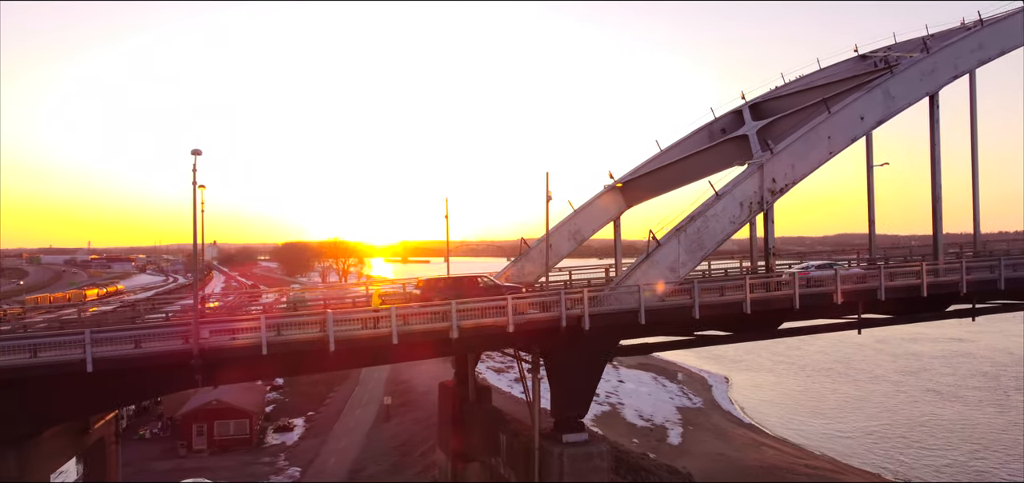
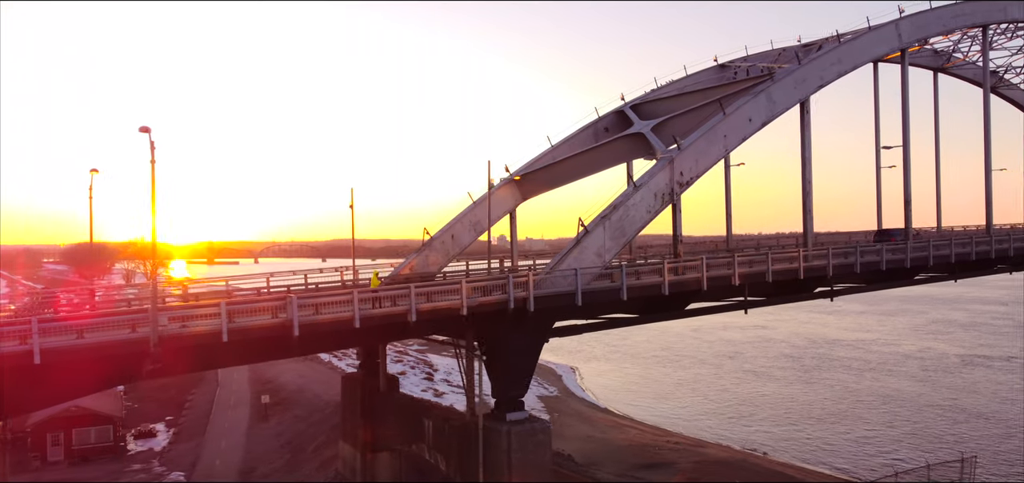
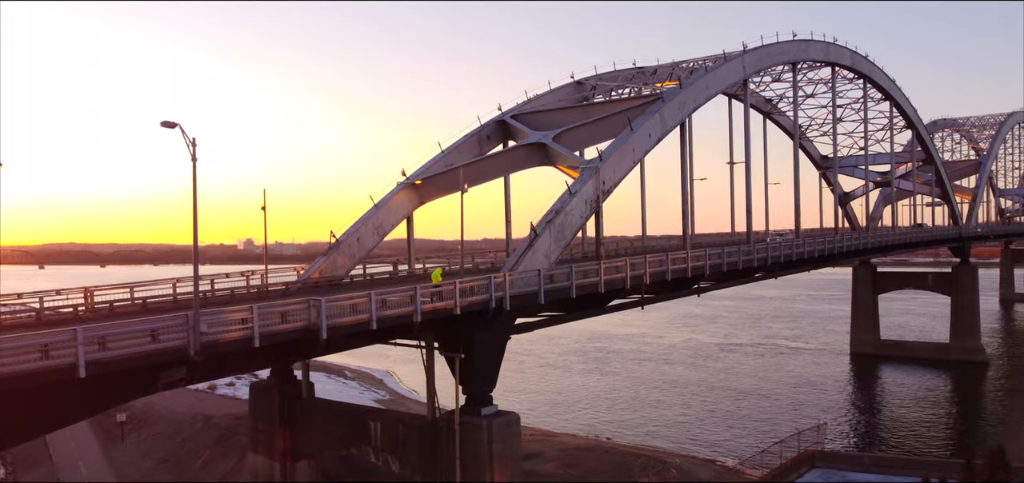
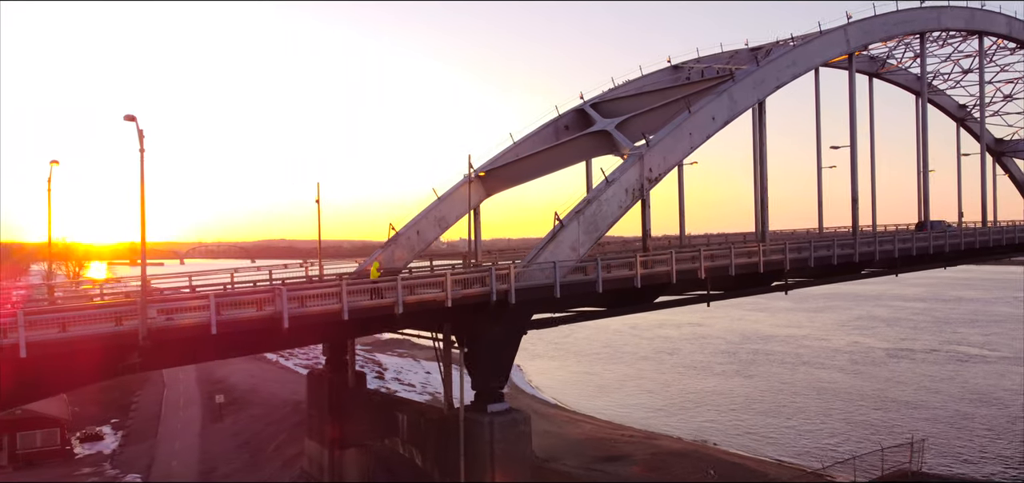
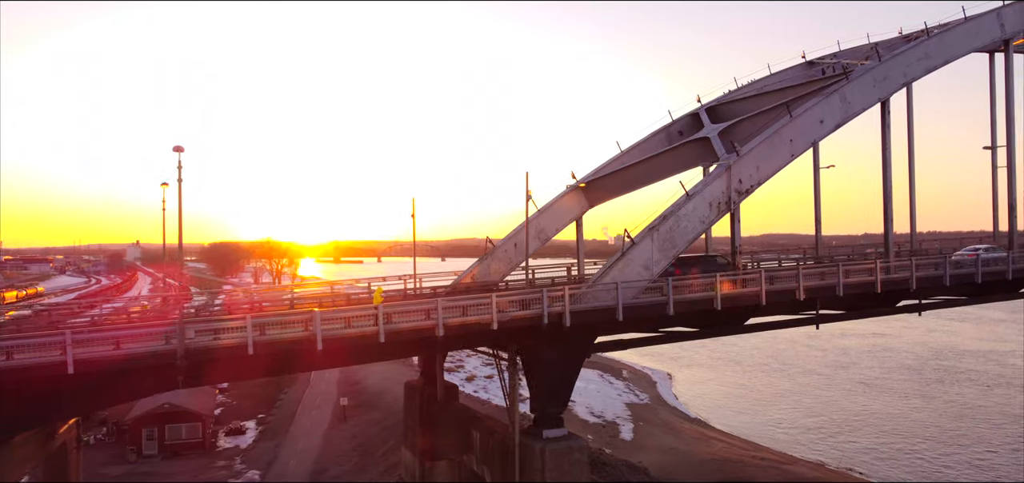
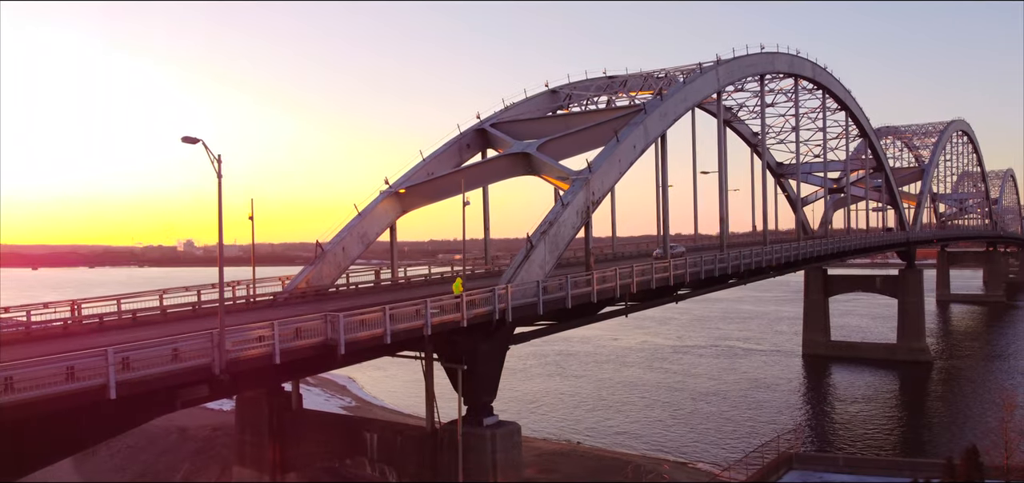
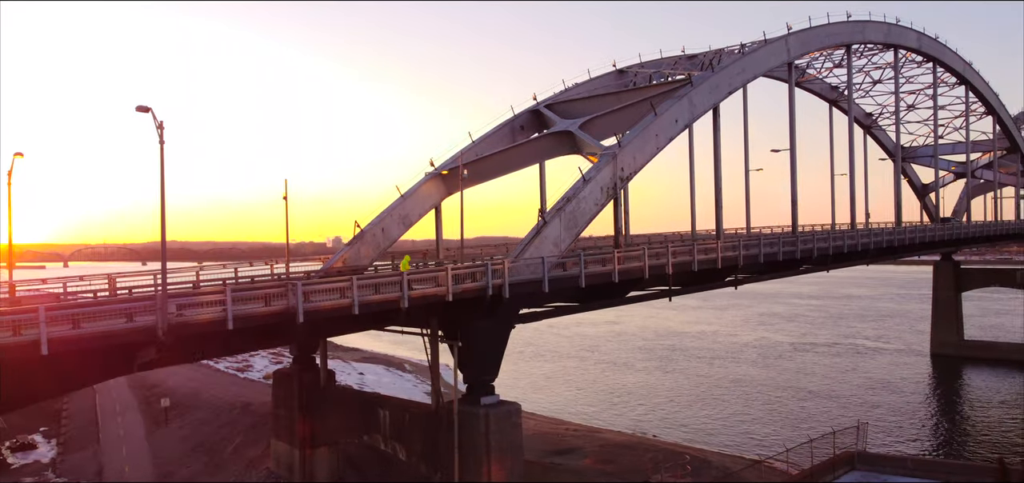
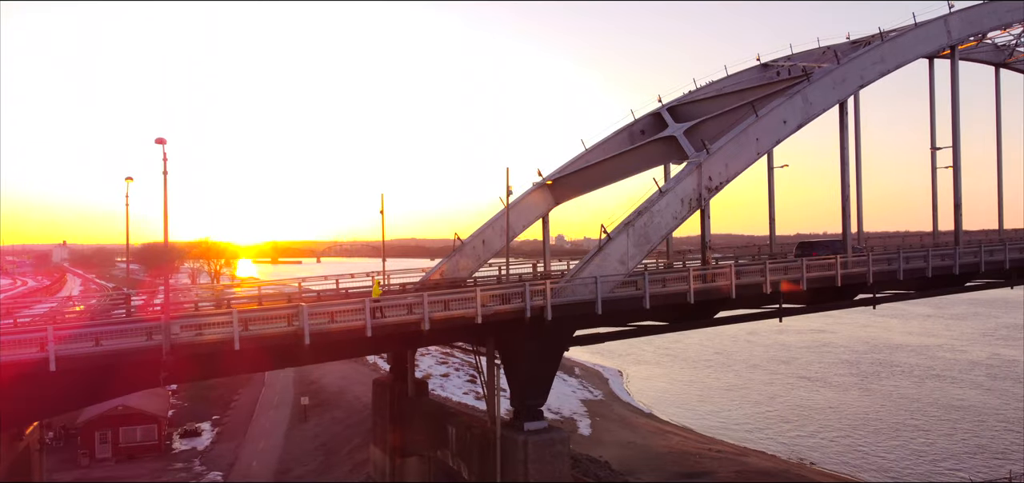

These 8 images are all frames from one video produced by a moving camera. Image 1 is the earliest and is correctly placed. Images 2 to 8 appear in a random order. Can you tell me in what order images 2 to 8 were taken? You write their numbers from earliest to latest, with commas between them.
5, 8, 2, 4, 7, 3, 6
